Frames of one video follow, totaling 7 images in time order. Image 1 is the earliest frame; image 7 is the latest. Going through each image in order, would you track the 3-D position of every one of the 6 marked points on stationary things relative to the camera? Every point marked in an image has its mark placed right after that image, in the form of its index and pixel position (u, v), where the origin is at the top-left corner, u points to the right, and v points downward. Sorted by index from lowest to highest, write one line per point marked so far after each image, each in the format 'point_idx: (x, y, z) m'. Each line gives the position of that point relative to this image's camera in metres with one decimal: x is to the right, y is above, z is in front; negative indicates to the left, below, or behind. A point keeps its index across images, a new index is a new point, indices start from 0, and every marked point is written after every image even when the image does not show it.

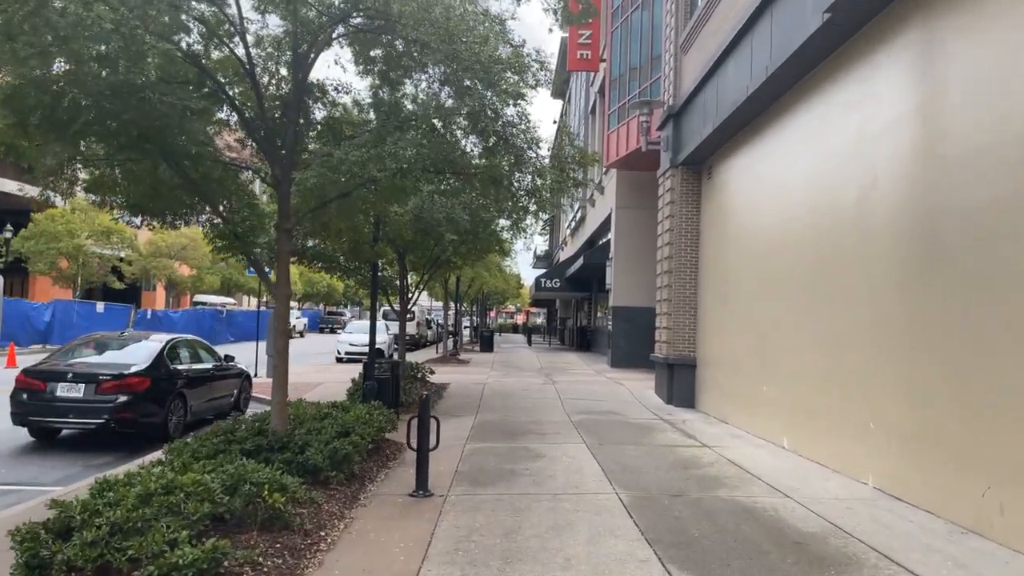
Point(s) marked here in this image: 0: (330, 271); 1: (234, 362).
0: (-3.3, +0.4, +14.6) m
1: (-4.5, -1.2, +12.8) m
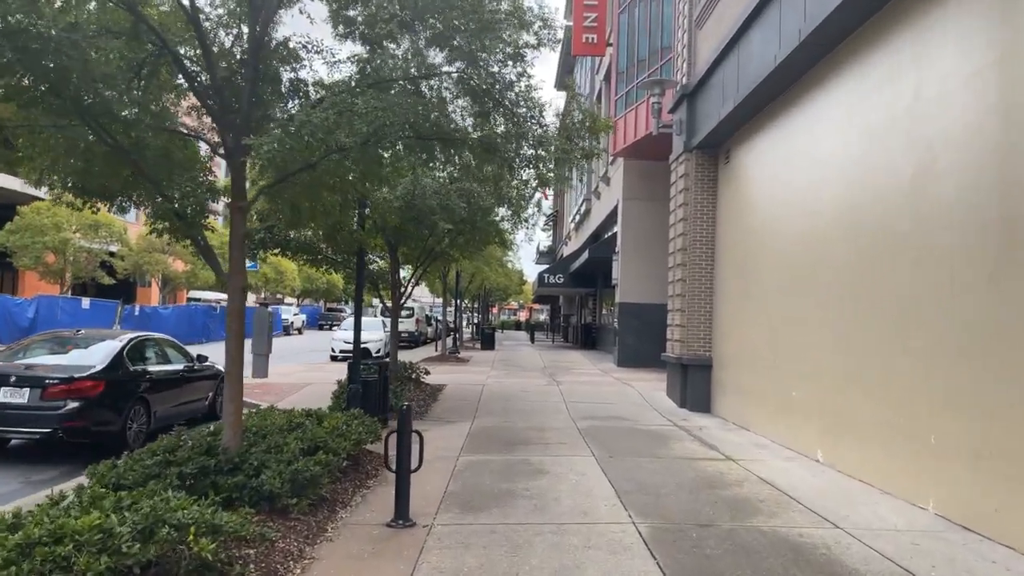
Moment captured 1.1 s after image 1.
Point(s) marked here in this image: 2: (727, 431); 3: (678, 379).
0: (-3.3, +0.5, +13.5) m
1: (-4.5, -1.1, +11.7) m
2: (+3.0, -2.0, +11.0) m
3: (+2.8, -1.5, +13.4) m
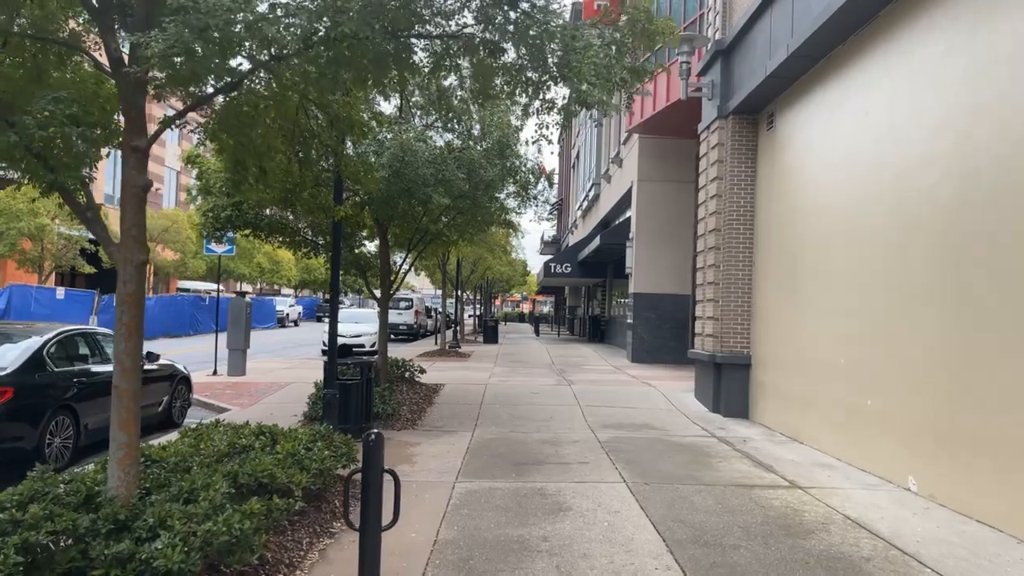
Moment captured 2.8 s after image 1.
0: (-3.2, +0.7, +11.8) m
1: (-4.4, -0.9, +9.9) m
2: (+3.1, -1.8, +9.3) m
3: (+2.9, -1.4, +11.7) m
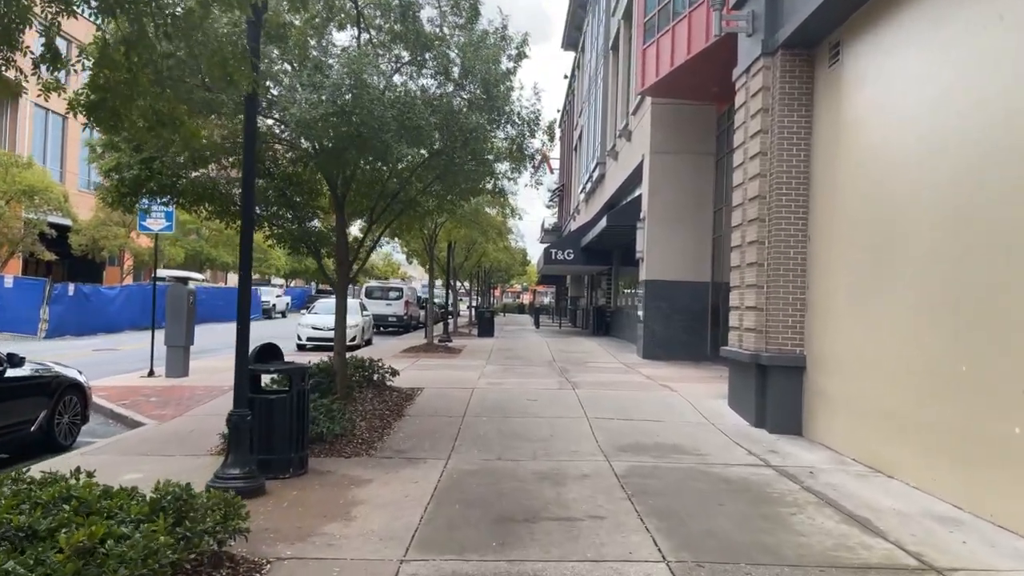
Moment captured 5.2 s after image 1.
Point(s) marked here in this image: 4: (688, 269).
0: (-3.3, +0.9, +9.4) m
1: (-4.5, -0.7, +7.5) m
2: (+3.0, -1.6, +6.9) m
3: (+2.8, -1.1, +9.3) m
4: (+3.9, +0.4, +17.7) m
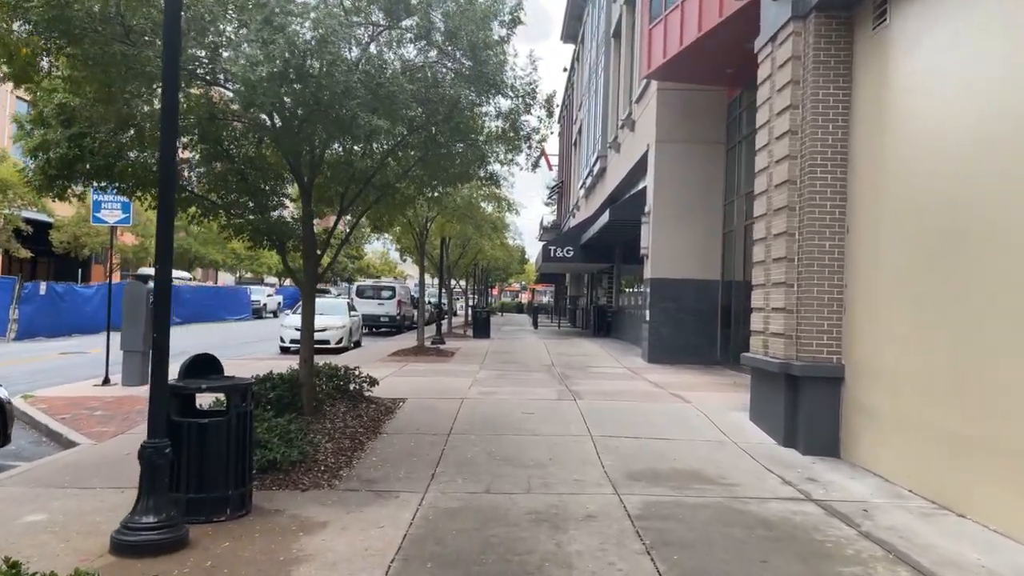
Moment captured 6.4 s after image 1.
0: (-3.4, +0.9, +8.2) m
1: (-4.6, -0.7, +6.3) m
2: (+2.9, -1.6, +5.7) m
3: (+2.7, -1.1, +8.1) m
4: (+3.8, +0.4, +16.5) m
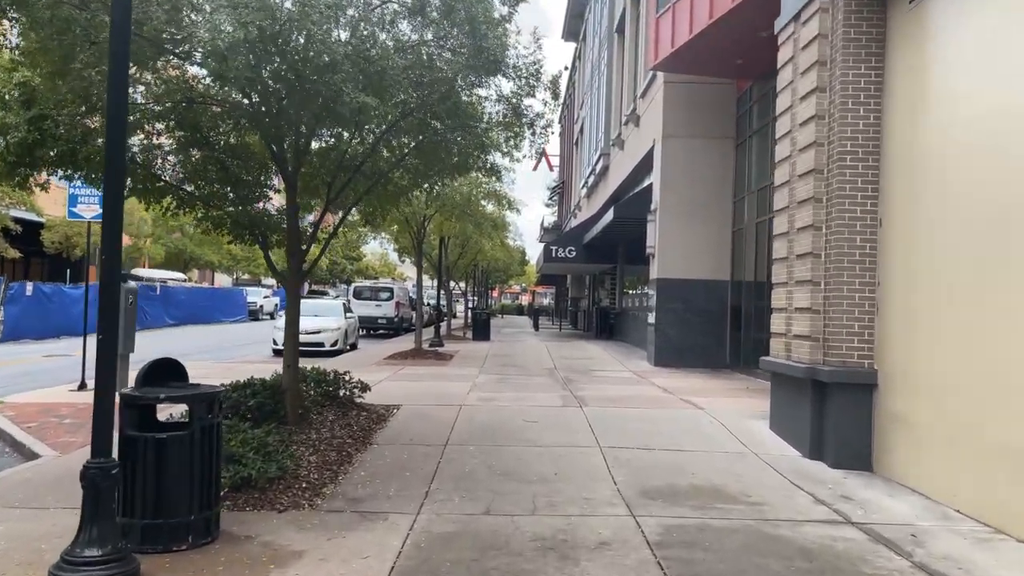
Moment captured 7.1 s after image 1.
0: (-3.3, +0.9, +7.5) m
1: (-4.5, -0.7, +5.7) m
2: (+2.9, -1.6, +5.1) m
3: (+2.7, -1.1, +7.4) m
4: (+3.8, +0.4, +15.9) m
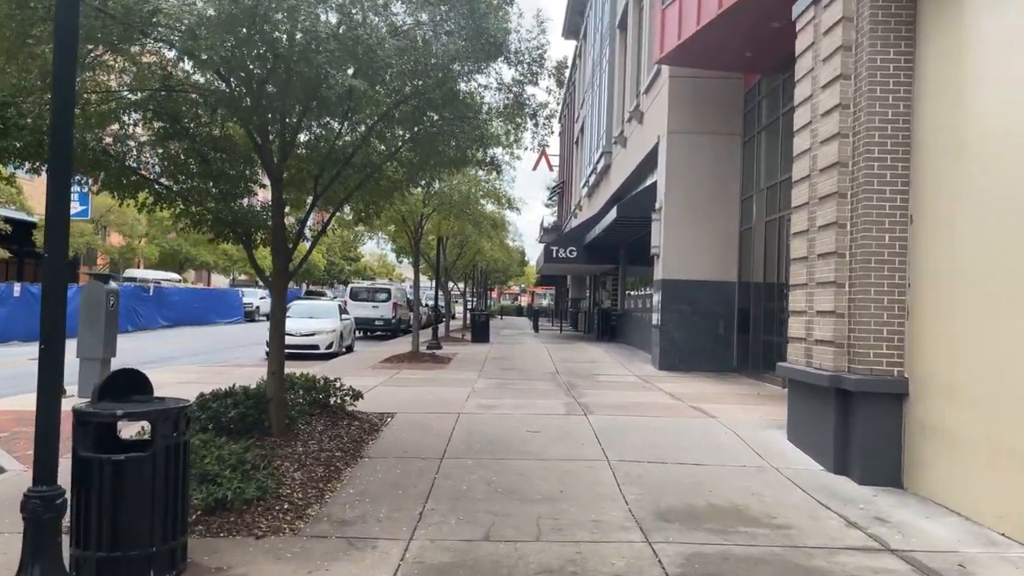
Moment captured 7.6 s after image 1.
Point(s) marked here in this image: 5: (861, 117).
0: (-3.3, +0.9, +7.0) m
1: (-4.5, -0.7, +5.2) m
2: (+2.9, -1.6, +4.5) m
3: (+2.8, -1.1, +6.9) m
4: (+3.9, +0.4, +15.4) m
5: (+2.9, +1.5, +6.8) m
